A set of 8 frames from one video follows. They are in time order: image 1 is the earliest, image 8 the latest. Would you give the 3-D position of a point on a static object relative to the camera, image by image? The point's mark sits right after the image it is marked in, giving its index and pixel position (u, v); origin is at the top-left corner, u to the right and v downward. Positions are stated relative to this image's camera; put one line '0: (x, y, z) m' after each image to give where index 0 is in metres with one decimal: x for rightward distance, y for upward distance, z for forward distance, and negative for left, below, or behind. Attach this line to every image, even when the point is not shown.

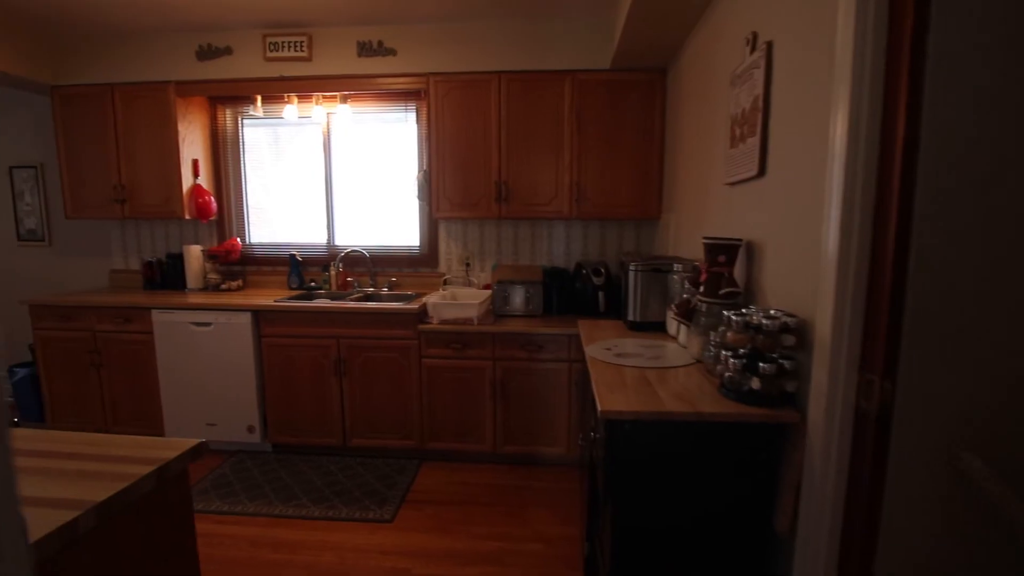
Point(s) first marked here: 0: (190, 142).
0: (-1.8, +0.8, +2.9) m
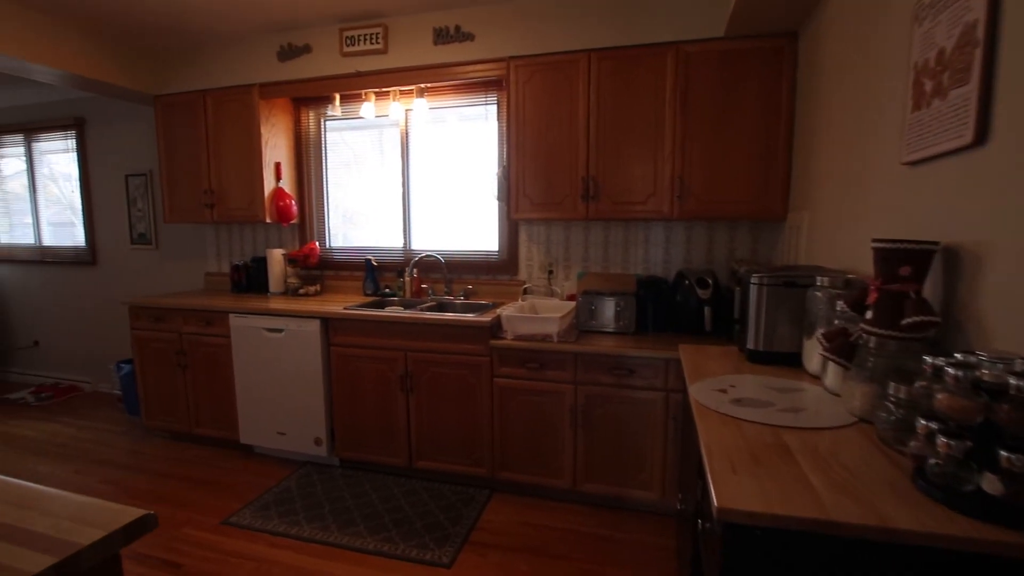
0: (-1.4, +0.8, +2.9) m
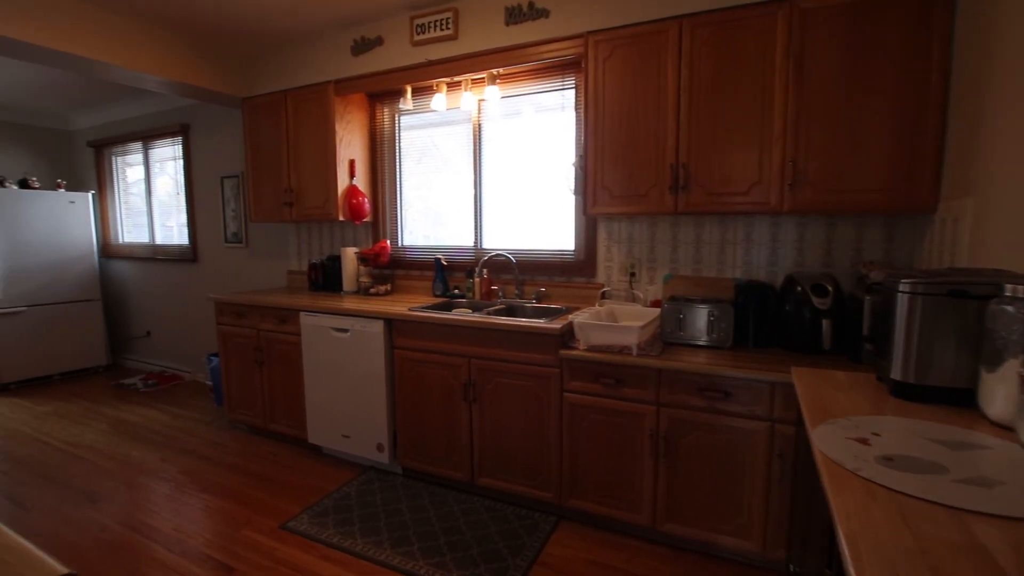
0: (-0.9, +0.8, +2.8) m
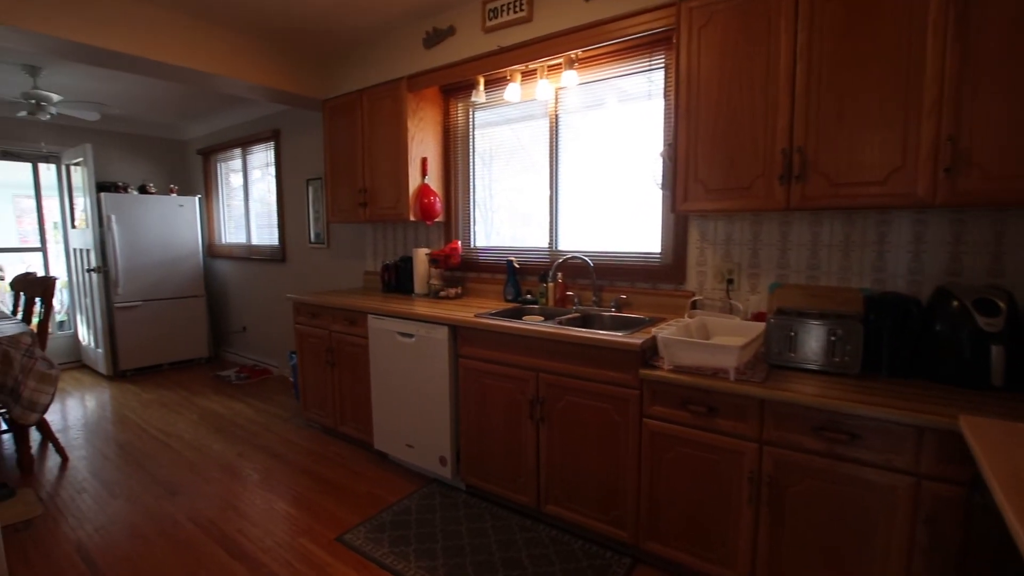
0: (-0.5, +0.8, +2.7) m
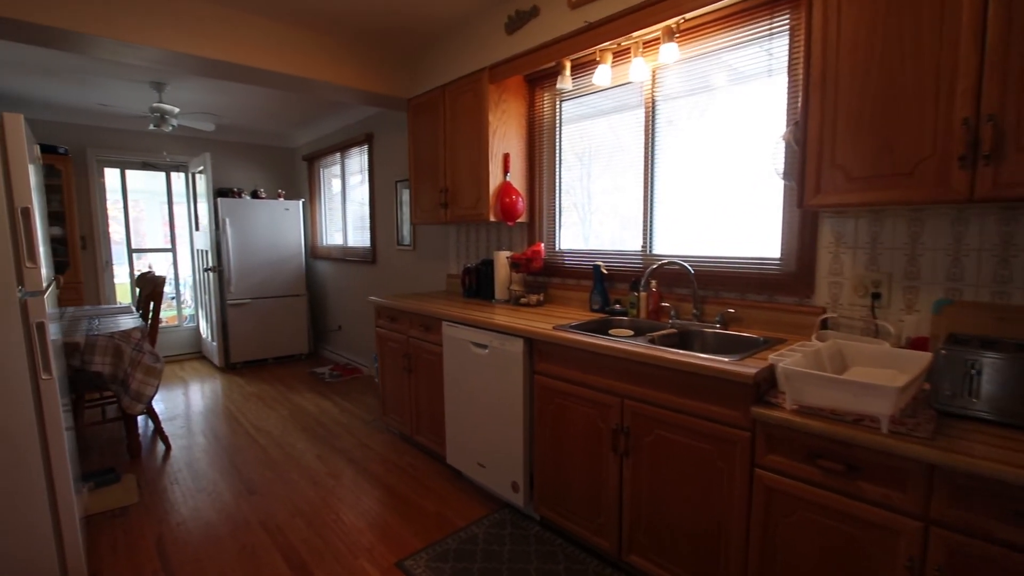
0: (0.0, +0.8, +2.6) m
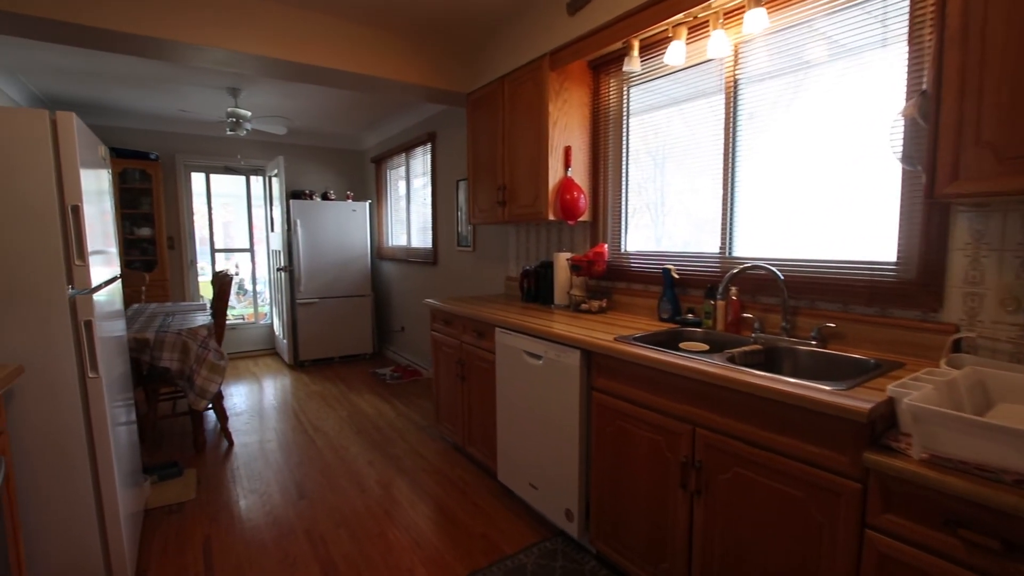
0: (+0.2, +0.8, +2.4) m
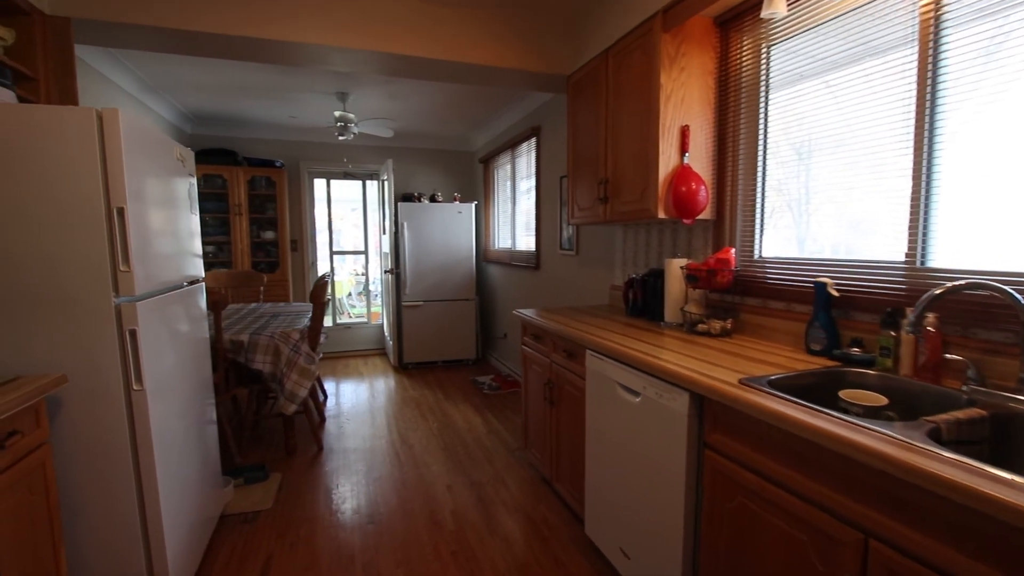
0: (+0.6, +0.7, +1.9) m
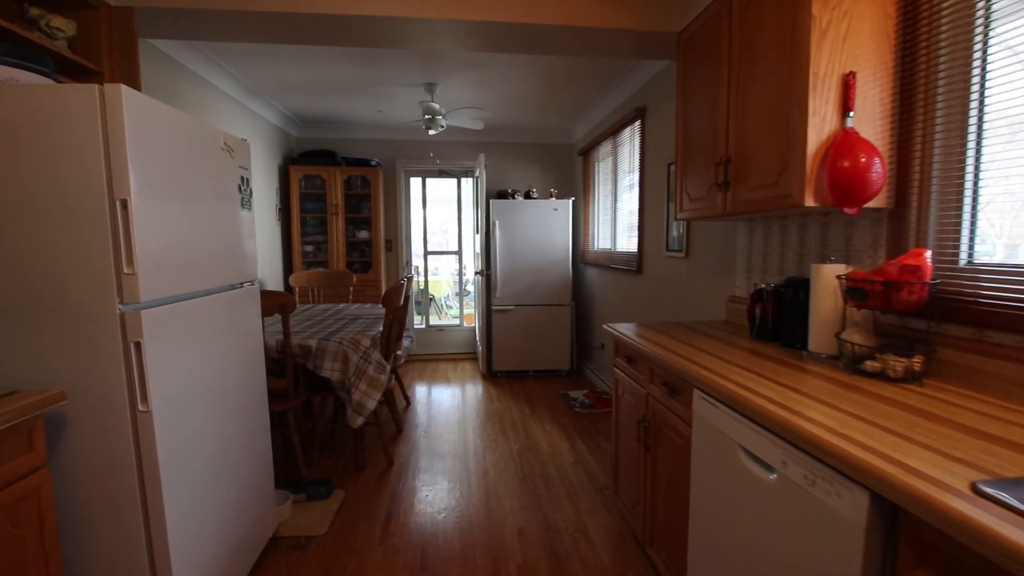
0: (+0.9, +0.7, +1.3) m
